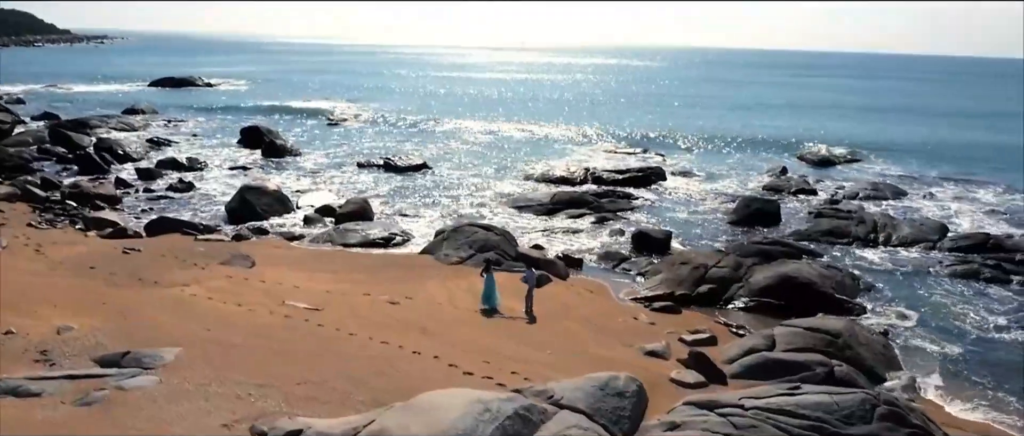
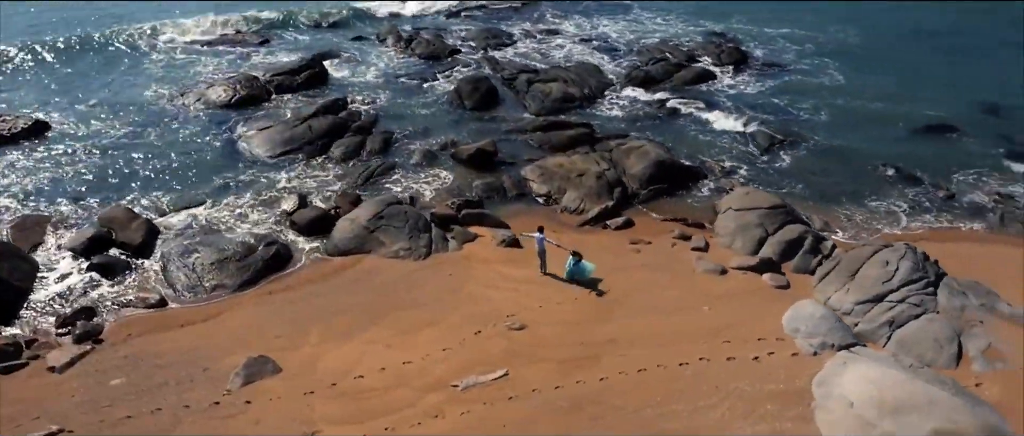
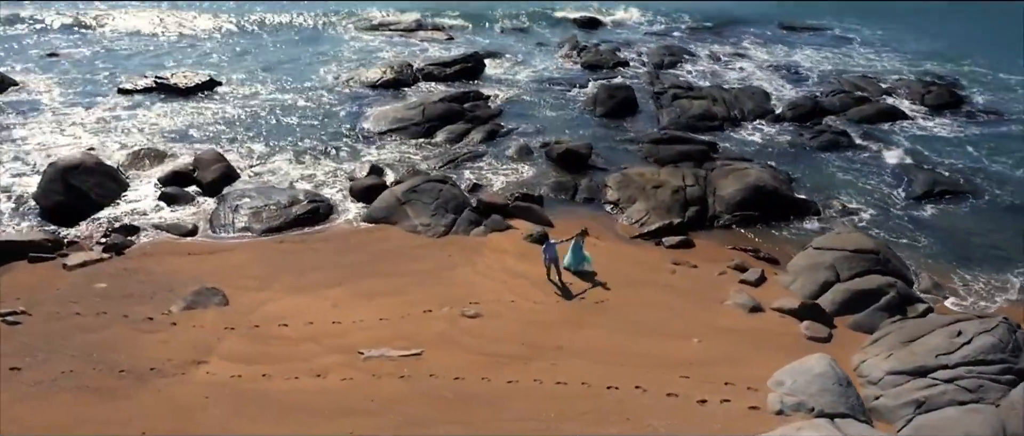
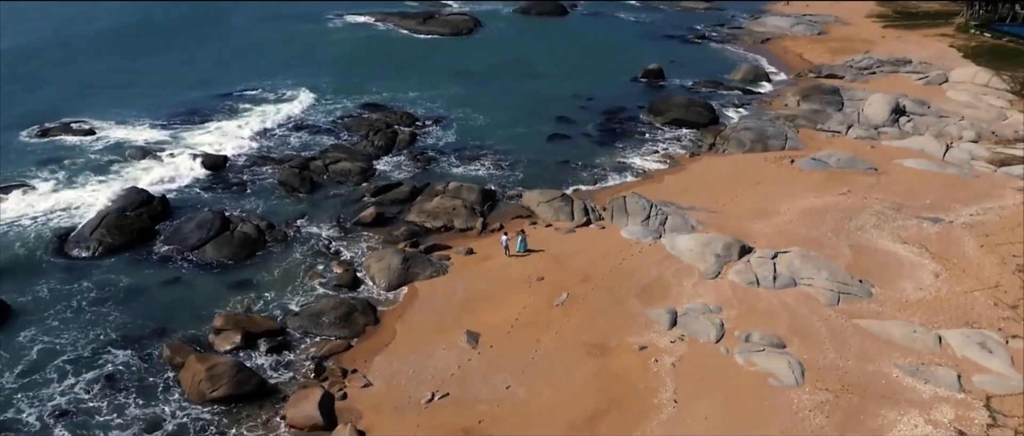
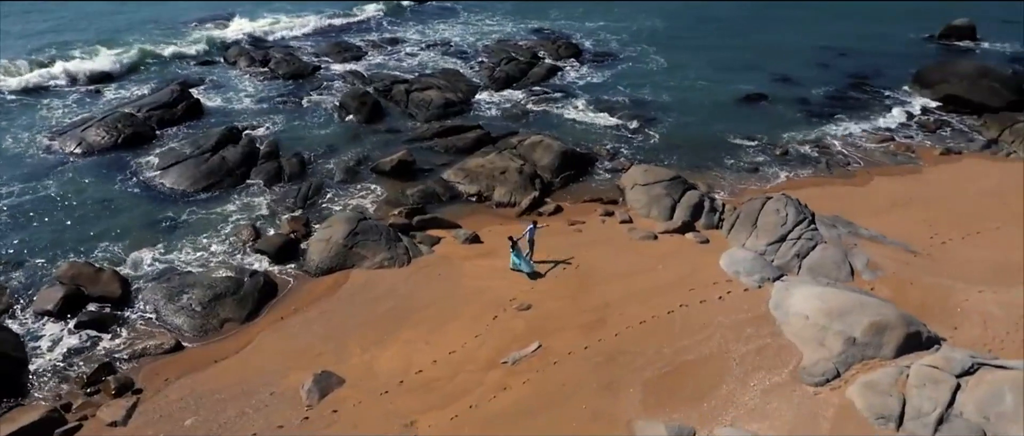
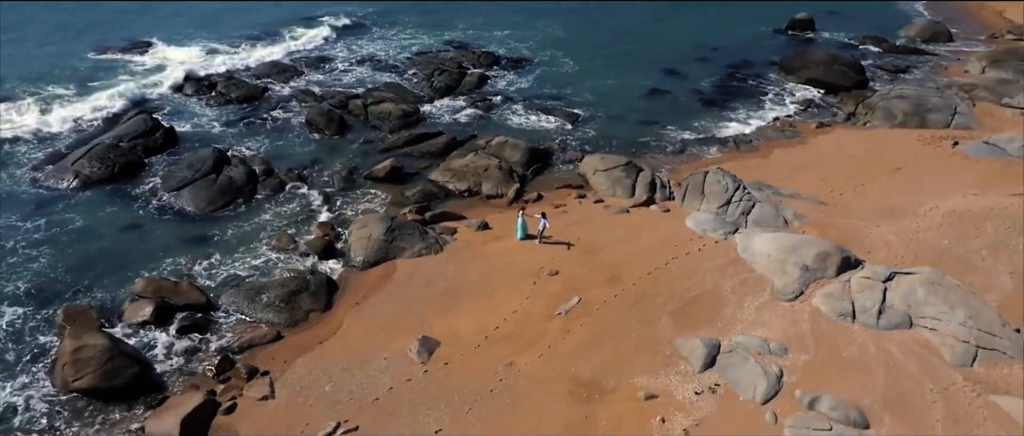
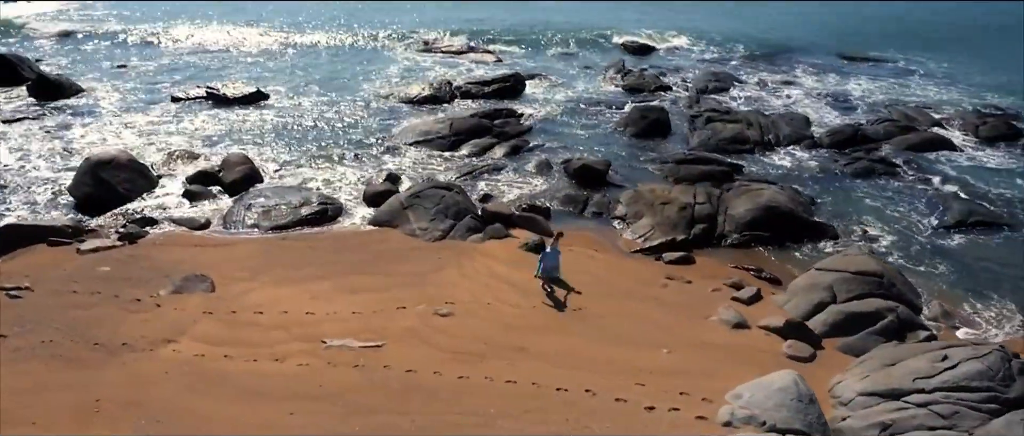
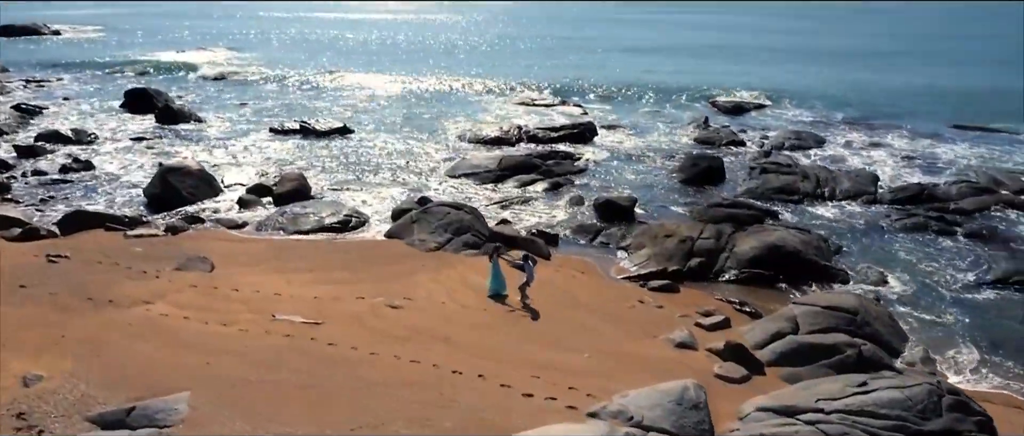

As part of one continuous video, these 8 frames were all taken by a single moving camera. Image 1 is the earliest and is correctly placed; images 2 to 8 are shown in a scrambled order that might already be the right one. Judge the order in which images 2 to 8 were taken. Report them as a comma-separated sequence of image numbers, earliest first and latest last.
8, 7, 3, 2, 5, 6, 4
